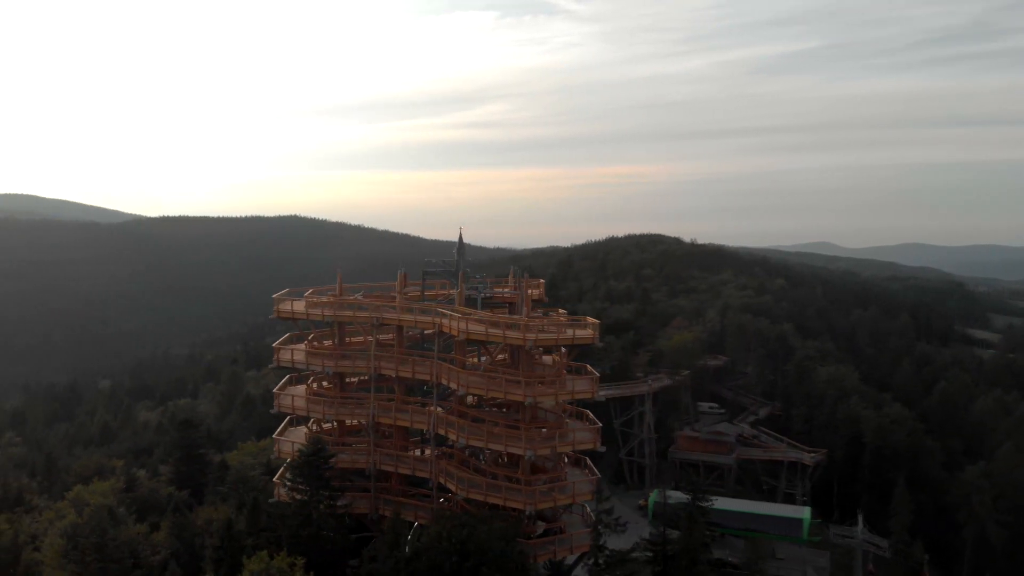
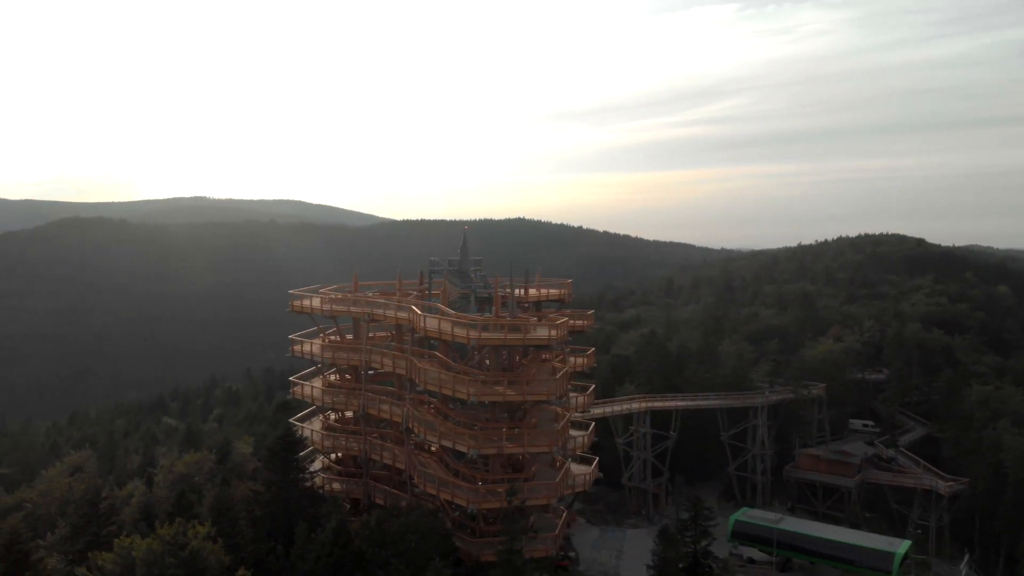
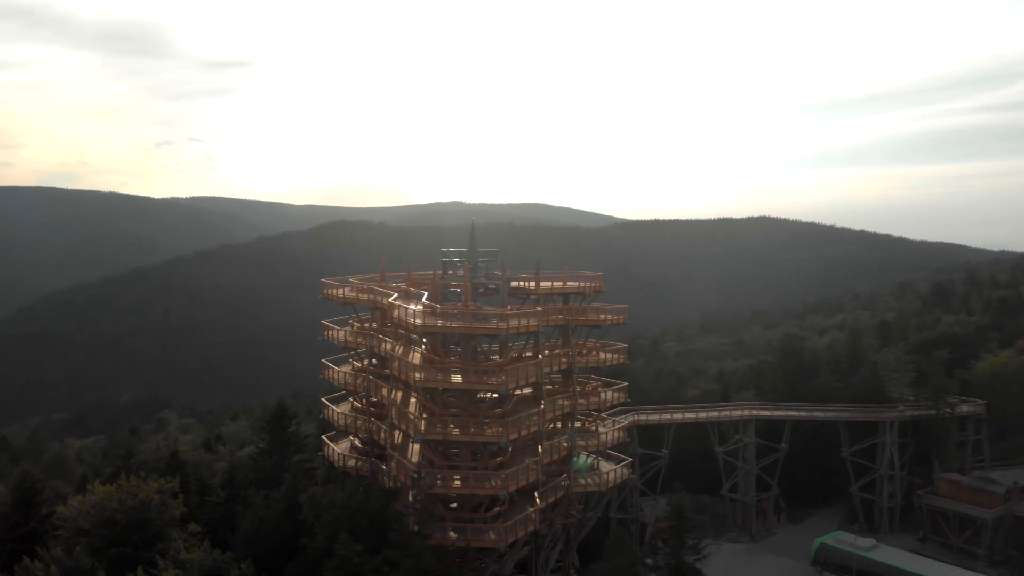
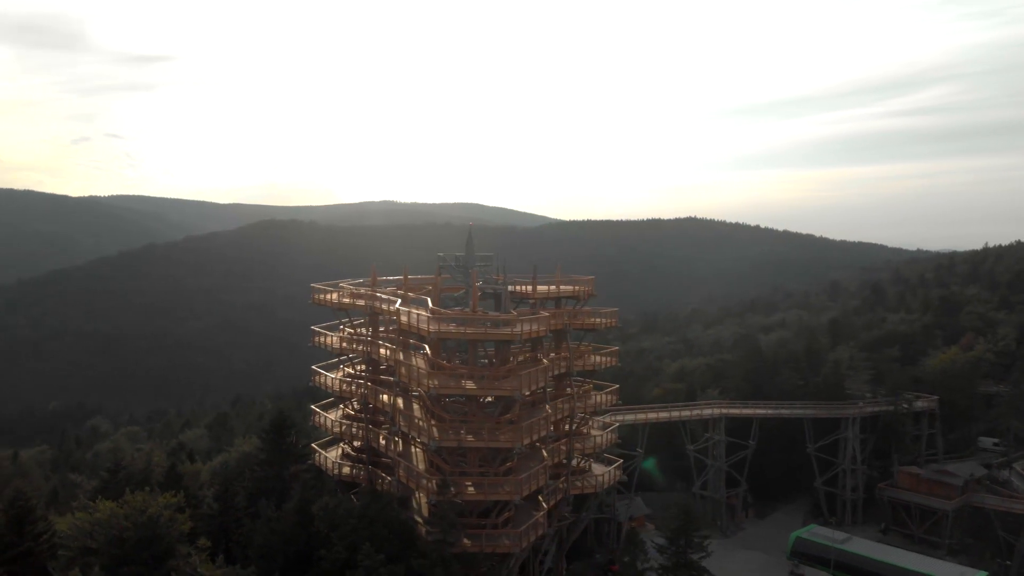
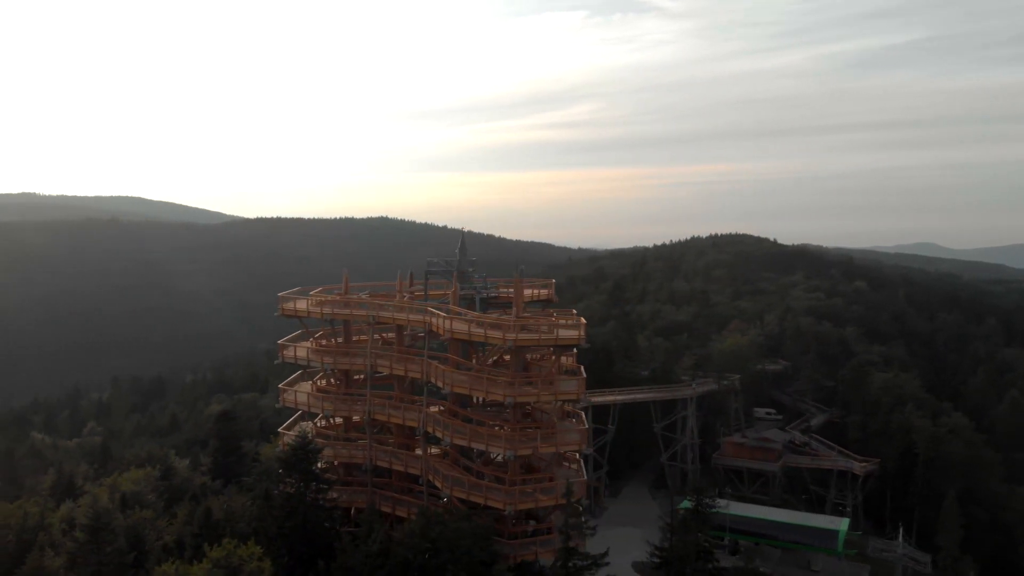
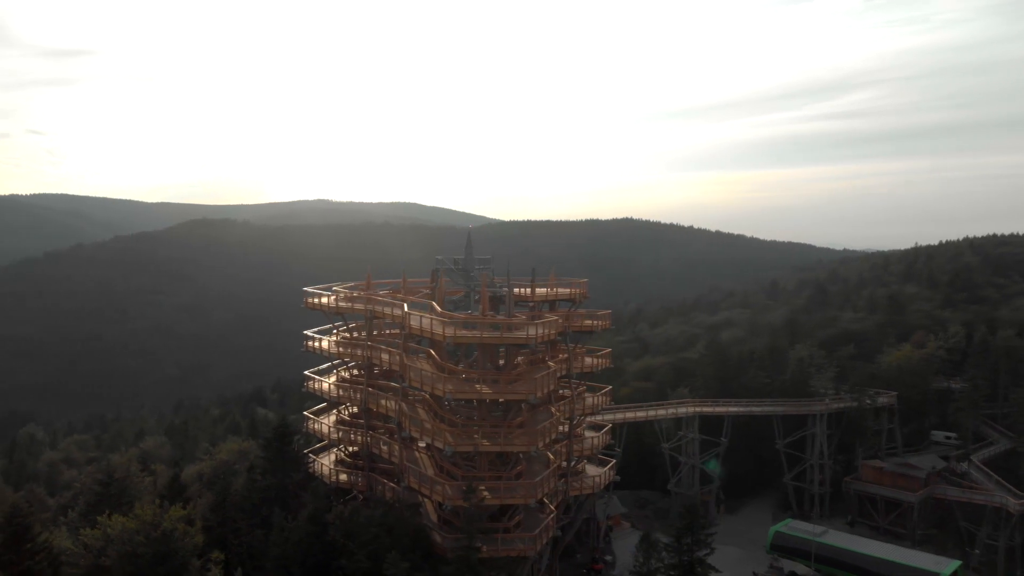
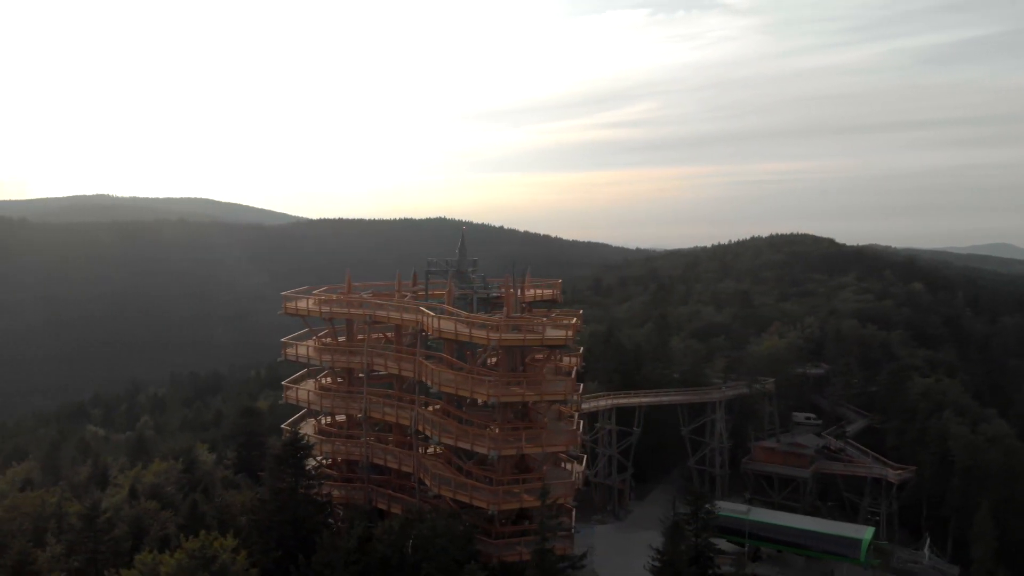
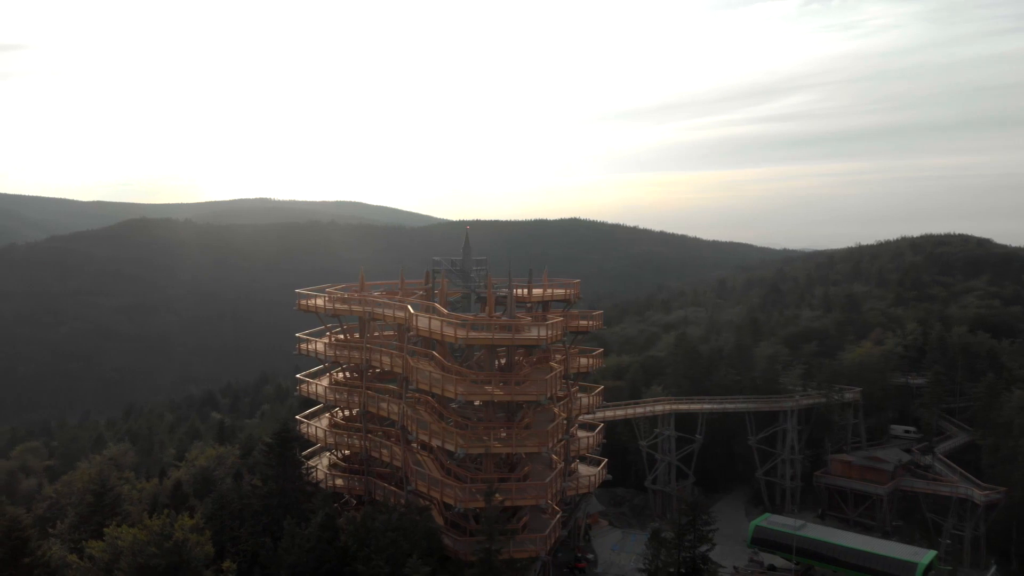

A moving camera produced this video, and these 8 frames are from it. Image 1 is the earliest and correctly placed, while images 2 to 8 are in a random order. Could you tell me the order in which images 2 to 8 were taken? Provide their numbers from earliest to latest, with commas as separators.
5, 7, 2, 8, 6, 4, 3
